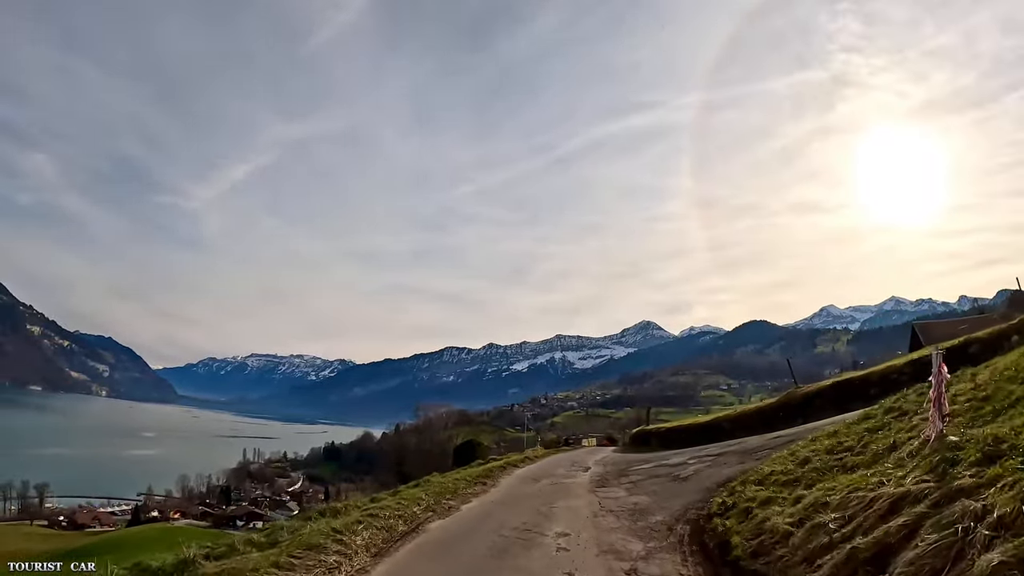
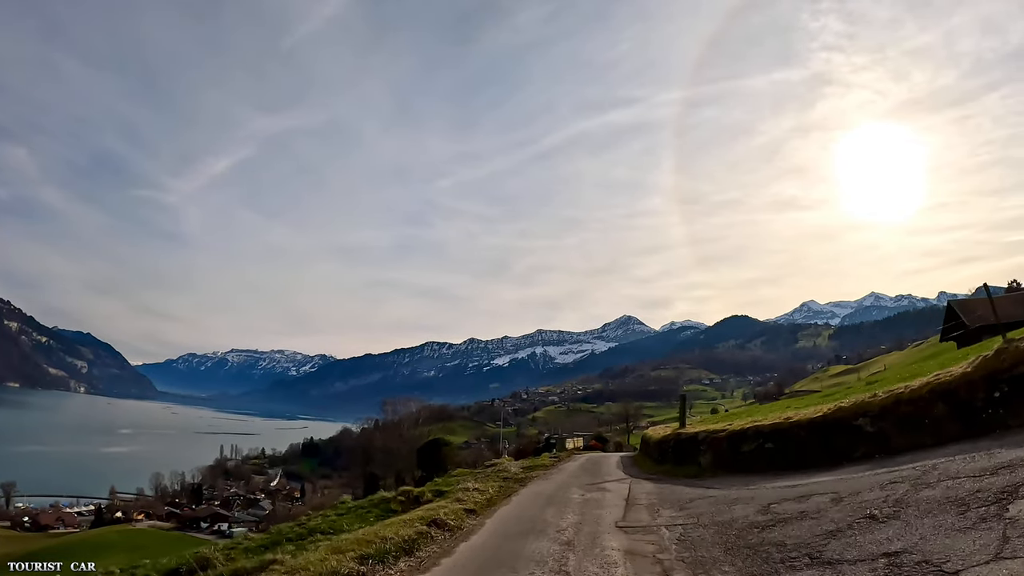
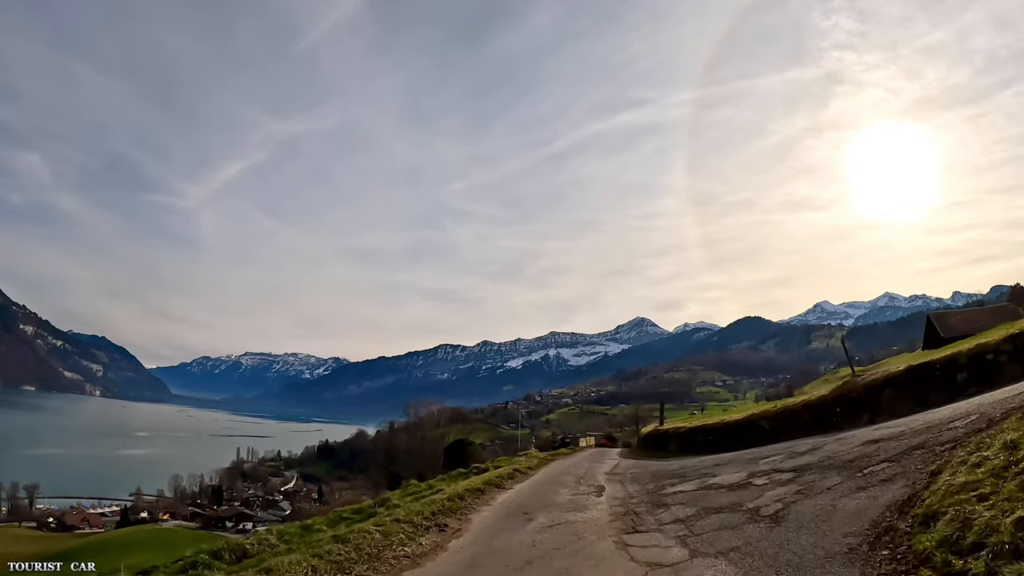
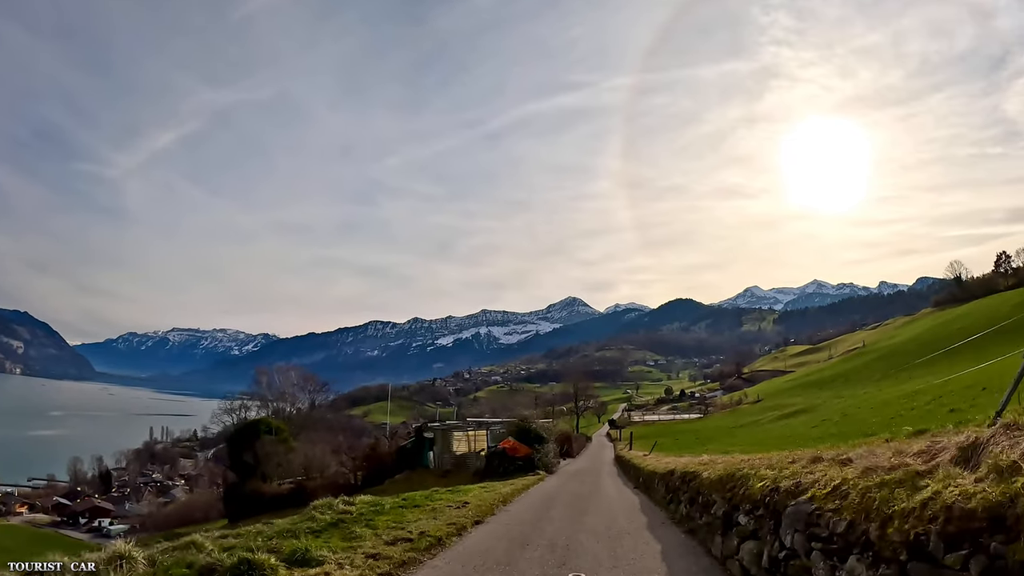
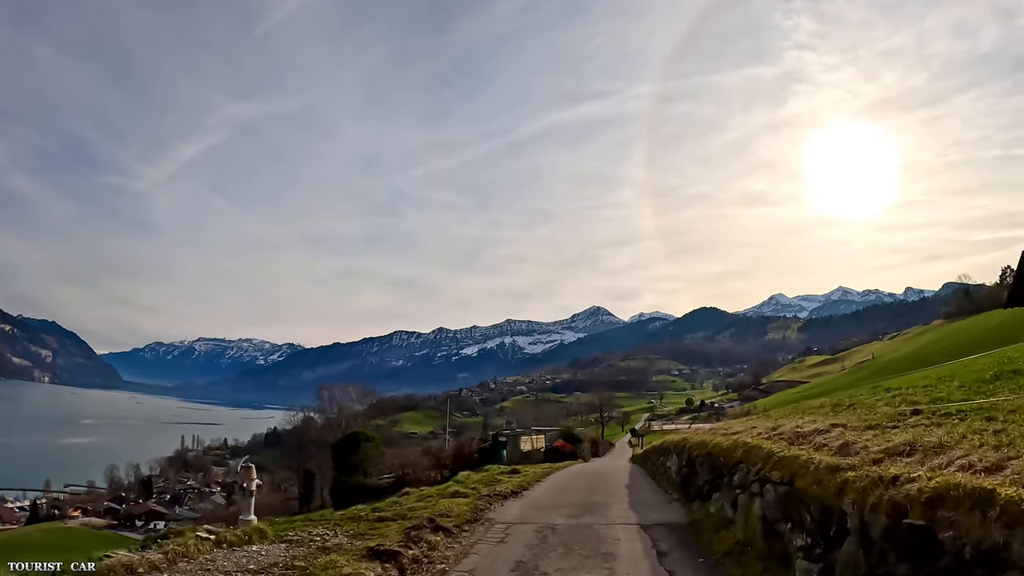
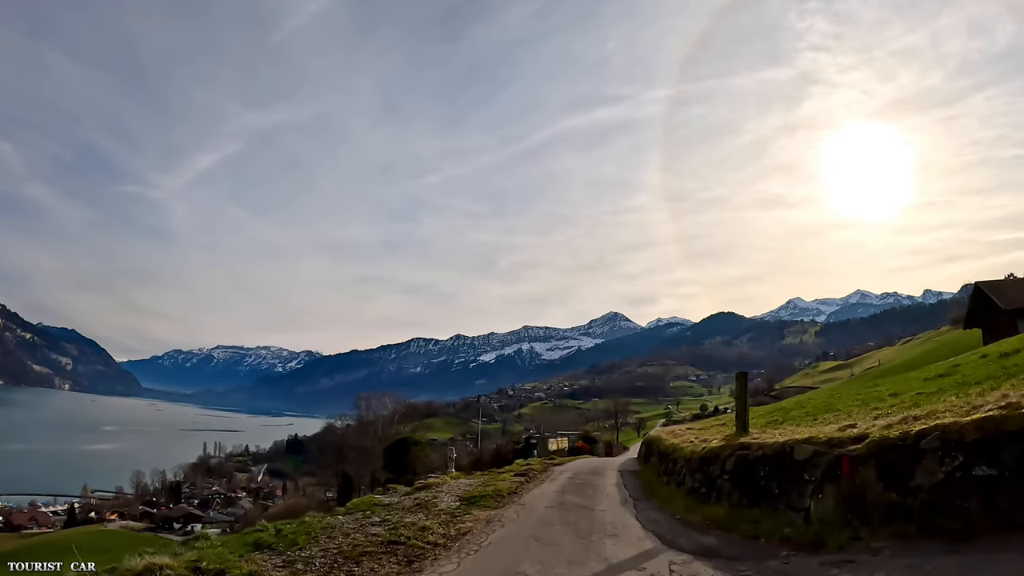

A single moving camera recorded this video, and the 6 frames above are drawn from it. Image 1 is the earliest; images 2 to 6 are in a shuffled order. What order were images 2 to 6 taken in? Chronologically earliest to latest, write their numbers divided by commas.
3, 2, 6, 5, 4
